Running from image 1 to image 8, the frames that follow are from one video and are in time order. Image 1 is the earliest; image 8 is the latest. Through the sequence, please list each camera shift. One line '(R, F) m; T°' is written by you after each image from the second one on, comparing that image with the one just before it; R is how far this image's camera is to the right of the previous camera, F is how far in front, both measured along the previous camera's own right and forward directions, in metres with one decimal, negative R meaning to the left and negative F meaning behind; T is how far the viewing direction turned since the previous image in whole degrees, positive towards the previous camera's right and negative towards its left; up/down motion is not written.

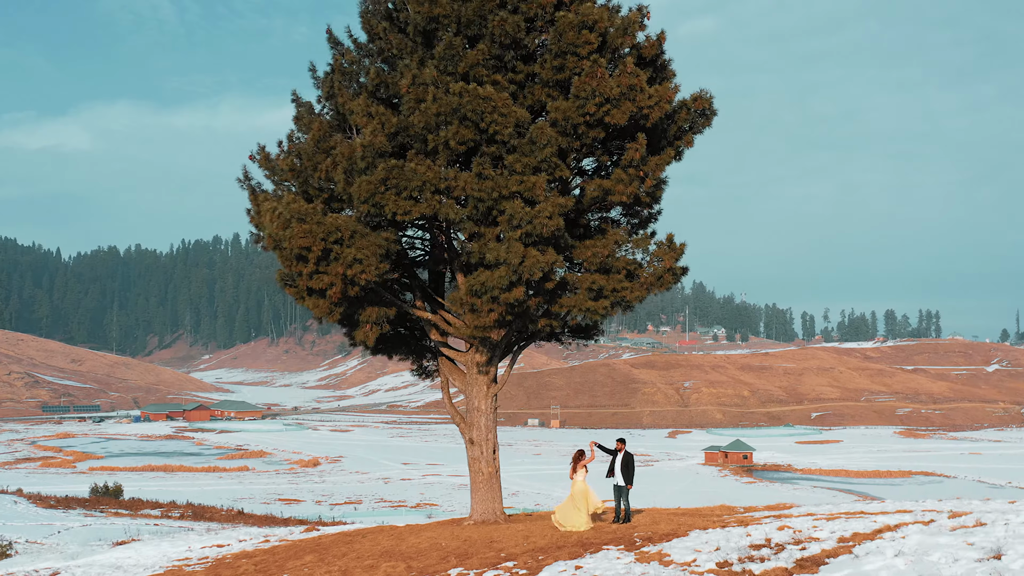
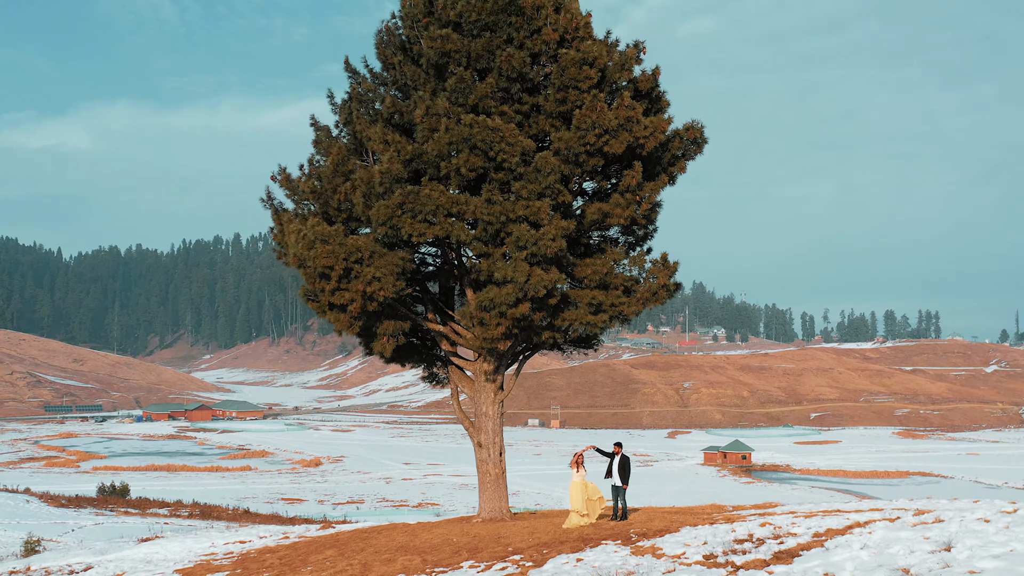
(-0.1, -0.5) m; 0°
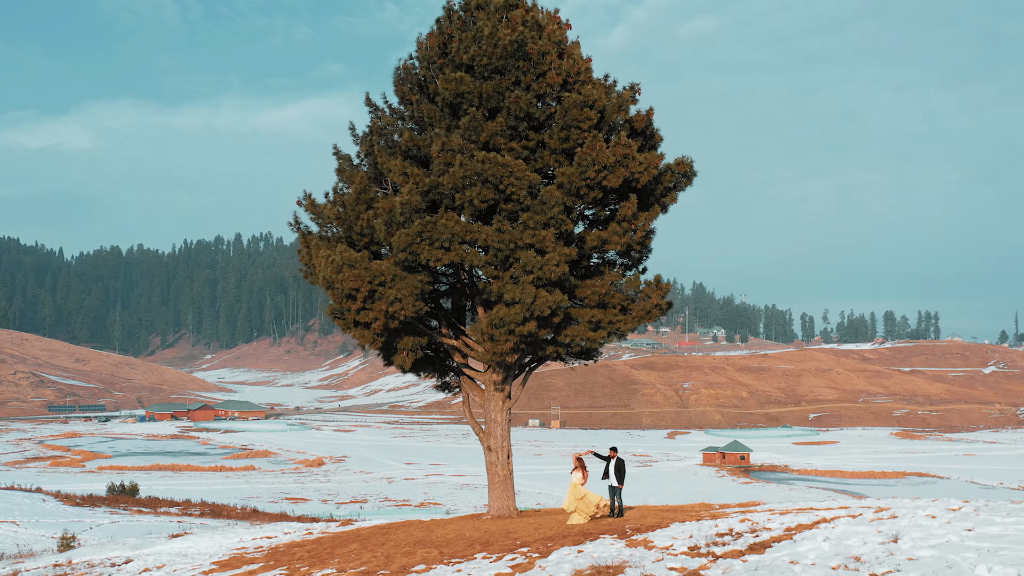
(-0.1, -0.7) m; 0°
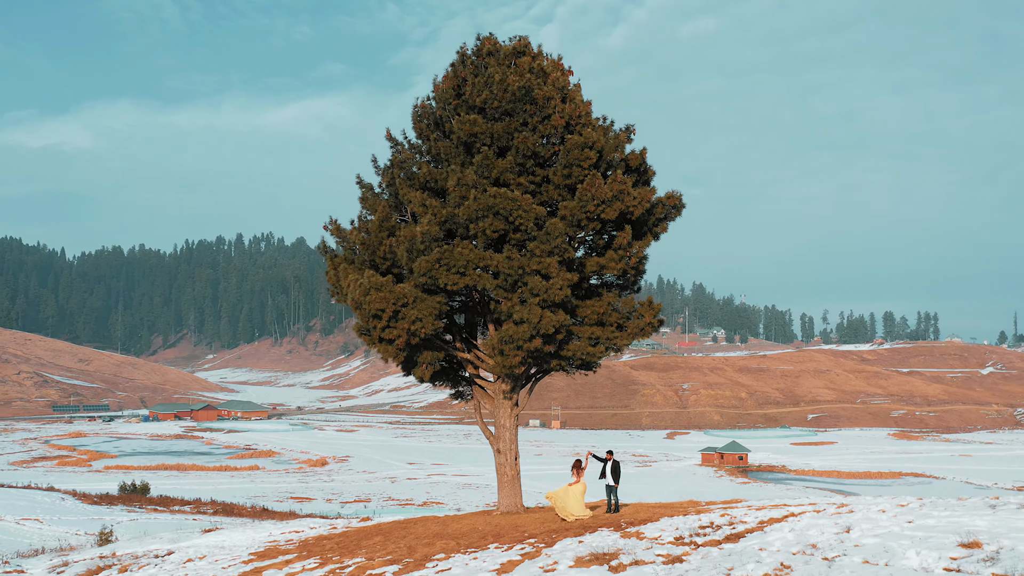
(-0.1, -0.9) m; 0°
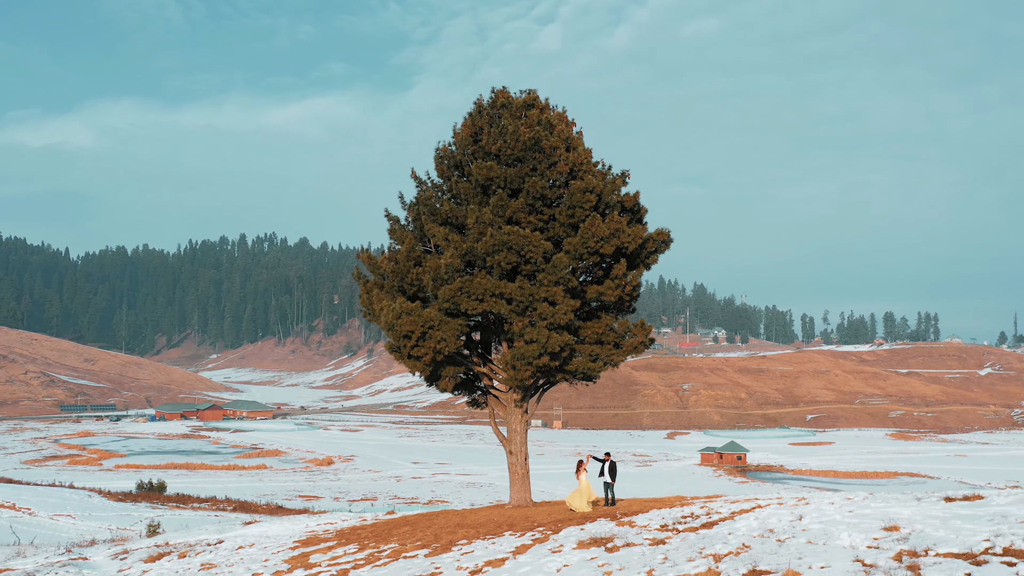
(-0.1, -1.3) m; 0°
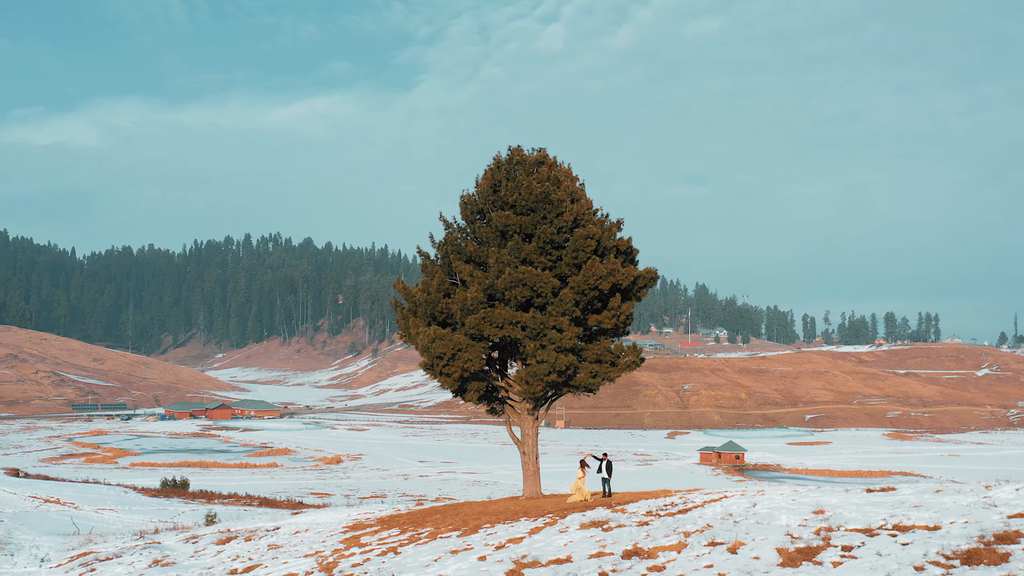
(-0.2, -1.9) m; 0°
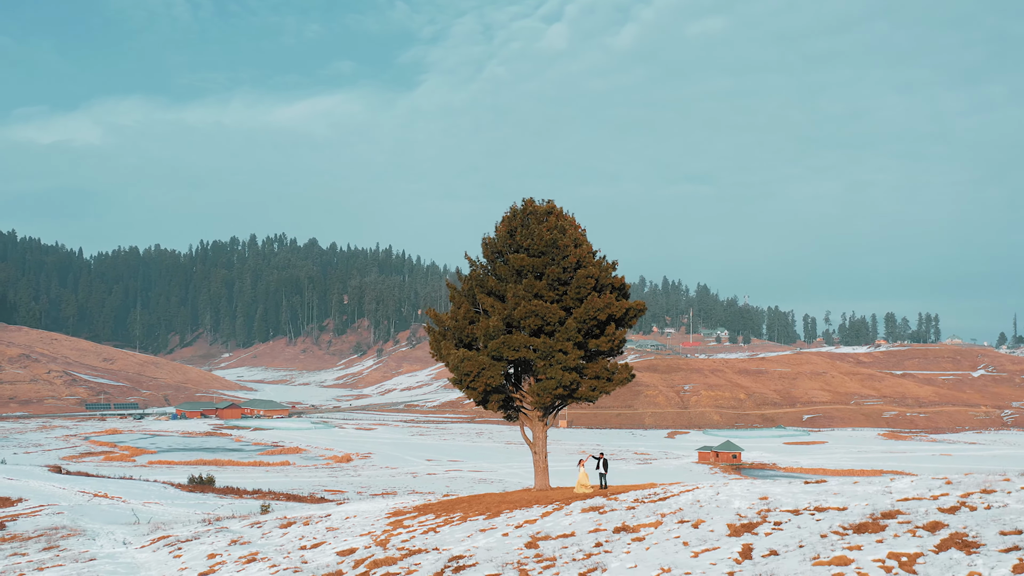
(-0.2, -2.5) m; 0°
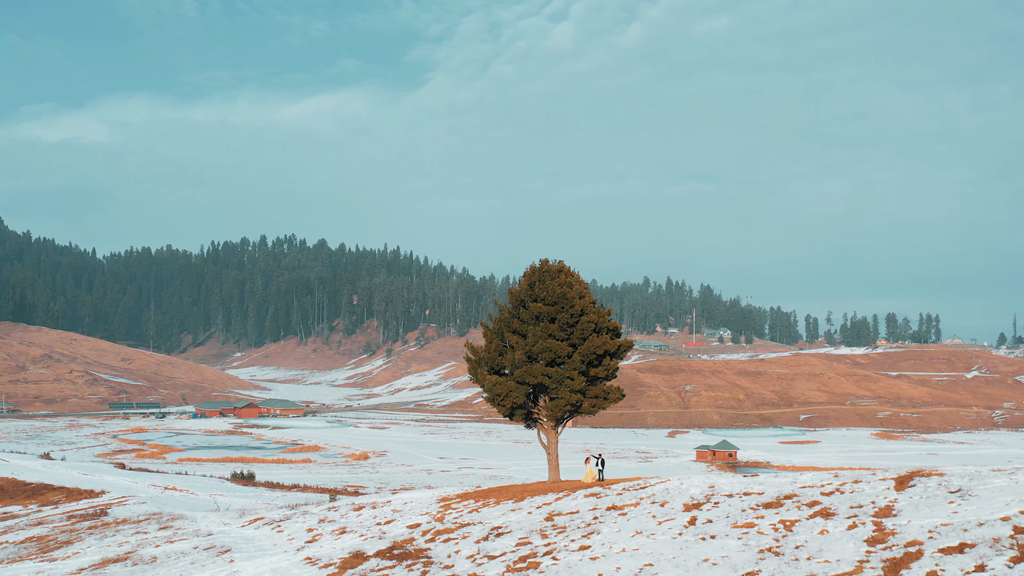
(-0.4, -4.5) m; 0°
